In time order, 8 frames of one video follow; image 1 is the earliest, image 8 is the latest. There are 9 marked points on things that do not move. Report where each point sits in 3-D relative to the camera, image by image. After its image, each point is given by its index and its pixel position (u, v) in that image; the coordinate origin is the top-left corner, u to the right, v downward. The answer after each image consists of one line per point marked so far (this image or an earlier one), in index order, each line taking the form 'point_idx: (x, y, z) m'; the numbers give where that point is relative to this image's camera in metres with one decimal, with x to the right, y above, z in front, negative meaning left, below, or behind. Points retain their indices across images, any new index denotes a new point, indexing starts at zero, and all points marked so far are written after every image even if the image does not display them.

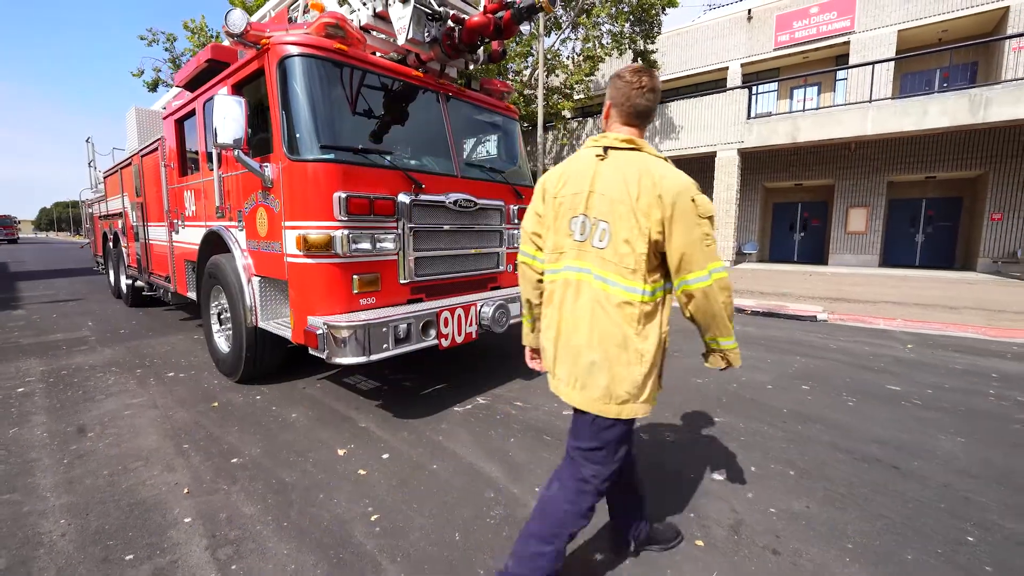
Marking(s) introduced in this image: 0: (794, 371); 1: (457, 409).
0: (+3.2, -0.9, +5.0) m
1: (-0.5, -1.1, +3.9) m
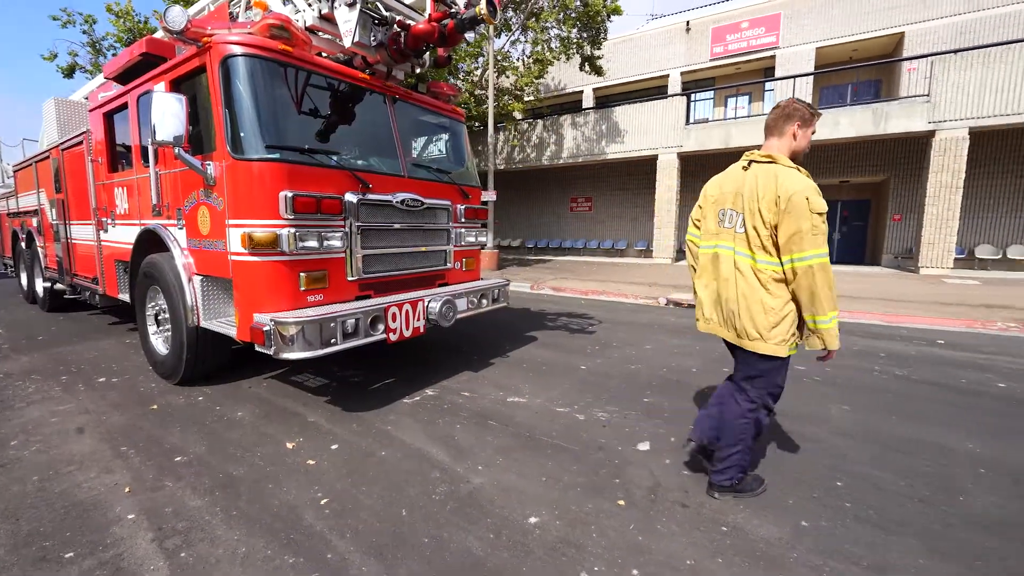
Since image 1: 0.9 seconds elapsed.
0: (+2.6, -0.9, +5.5) m
1: (-1.0, -1.1, +4.0) m
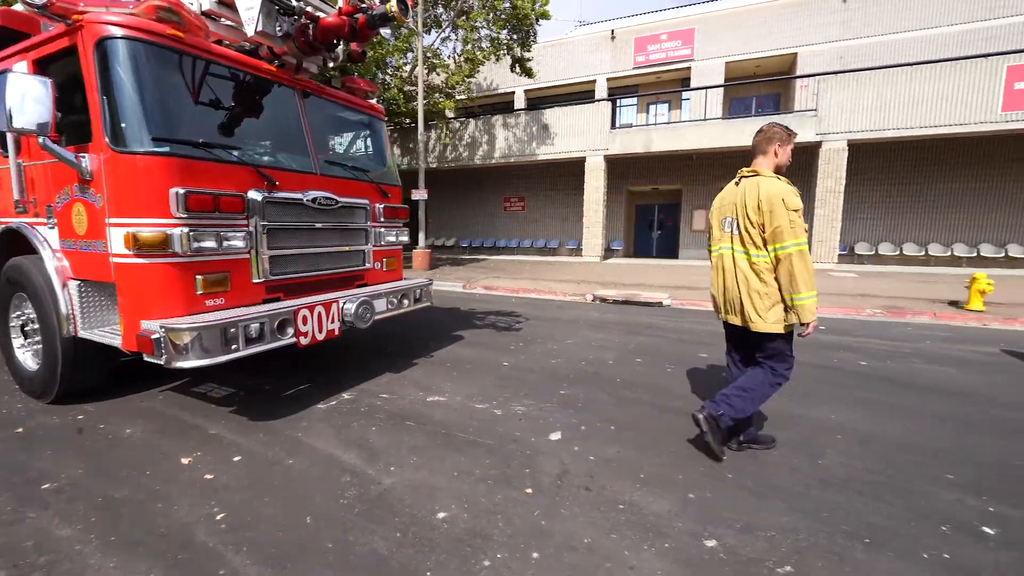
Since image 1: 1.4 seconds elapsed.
0: (+1.6, -0.8, +5.8) m
1: (-1.7, -1.1, +3.9) m
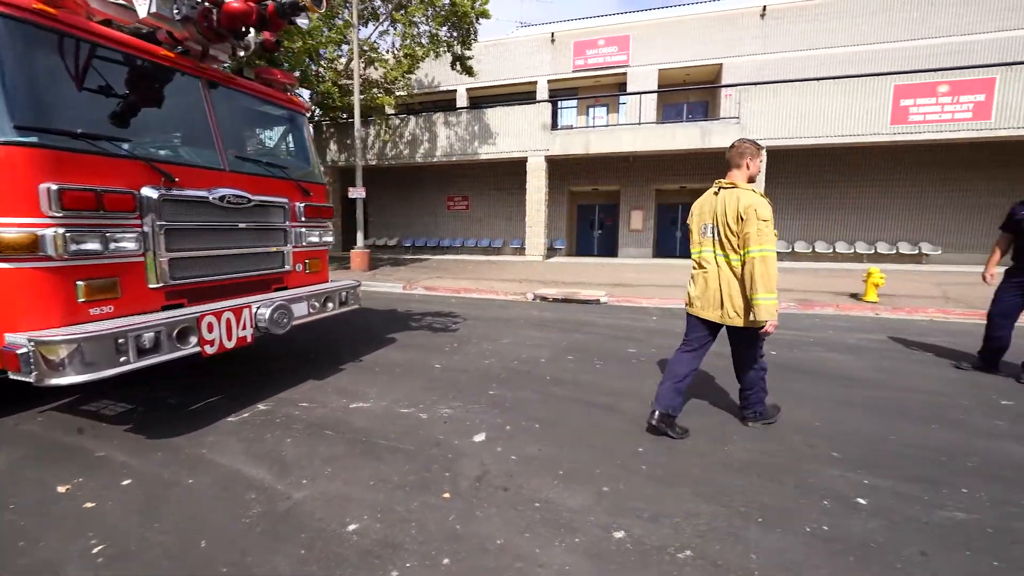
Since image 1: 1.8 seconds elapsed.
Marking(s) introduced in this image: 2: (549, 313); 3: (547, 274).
0: (+0.7, -0.8, +6.0) m
1: (-2.4, -1.1, +3.6) m
2: (+0.8, -0.5, +8.8) m
3: (+1.2, +0.5, +15.1) m
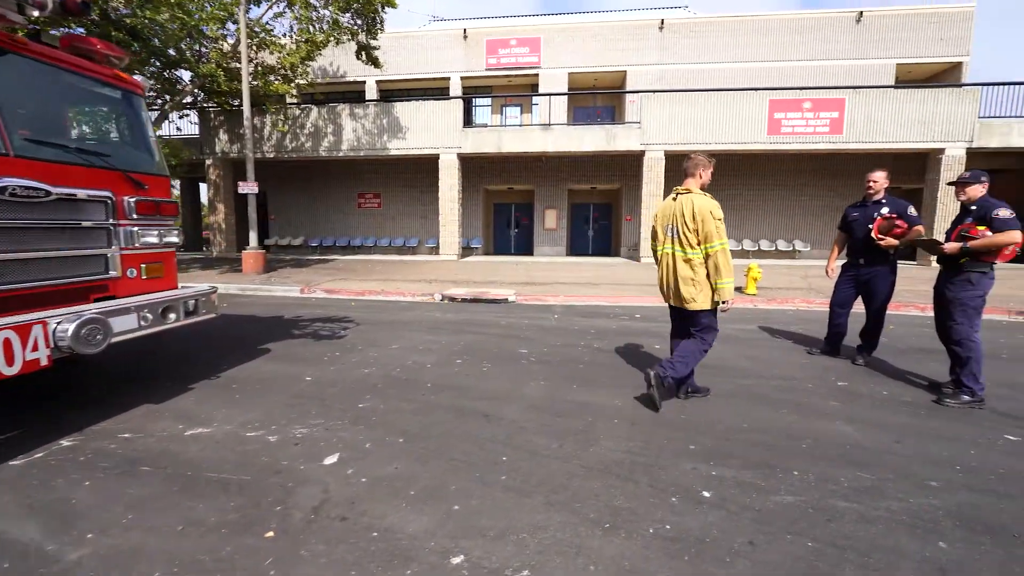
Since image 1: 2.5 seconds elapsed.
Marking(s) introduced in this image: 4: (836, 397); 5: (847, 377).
0: (-0.7, -0.8, +5.8) m
1: (-3.4, -1.2, +2.9) m
2: (-1.2, -0.5, +8.6) m
3: (-1.8, +0.5, +14.9) m
4: (+3.1, -1.1, +4.2) m
5: (+3.7, -1.0, +4.8) m
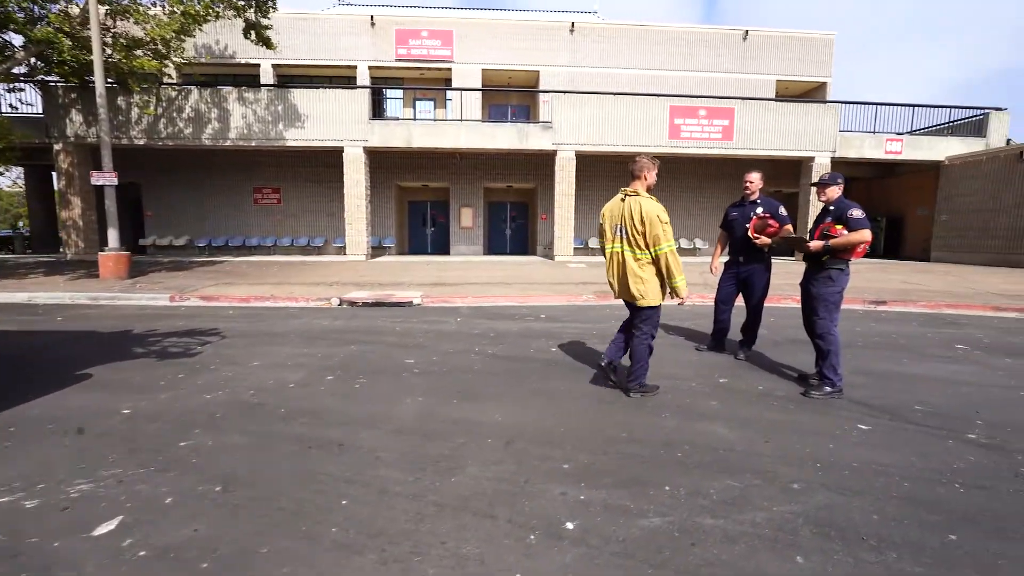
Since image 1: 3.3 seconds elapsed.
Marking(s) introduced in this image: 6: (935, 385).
0: (-2.1, -0.9, +5.1) m
1: (-4.3, -1.3, +1.9) m
2: (-3.1, -0.6, +7.8) m
3: (-4.7, +0.4, +13.9) m
4: (+2.0, -1.0, +4.2) m
5: (+2.4, -1.0, +4.9) m
6: (+4.3, -1.0, +4.4) m
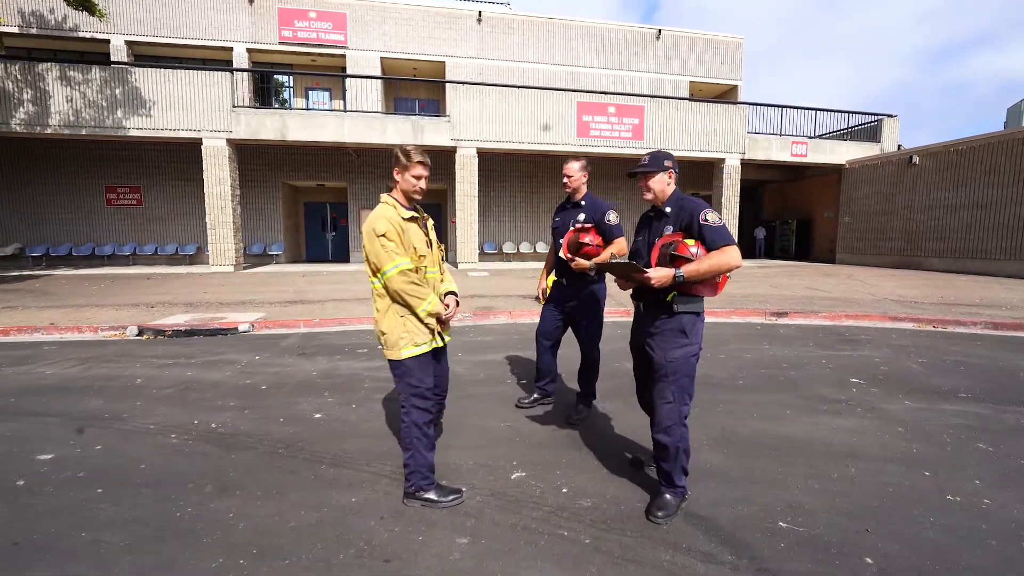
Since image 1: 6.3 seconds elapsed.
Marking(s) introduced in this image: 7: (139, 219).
0: (-4.3, -1.3, +3.0) m
1: (-6.1, -1.7, -0.5) m
2: (-5.6, -1.0, +5.6) m
3: (-8.0, -0.1, +11.4) m
4: (-0.2, -1.3, +2.5) m
5: (+0.2, -1.2, +3.3) m
6: (+2.1, -1.2, +3.0) m
7: (-15.8, +2.9, +18.1) m
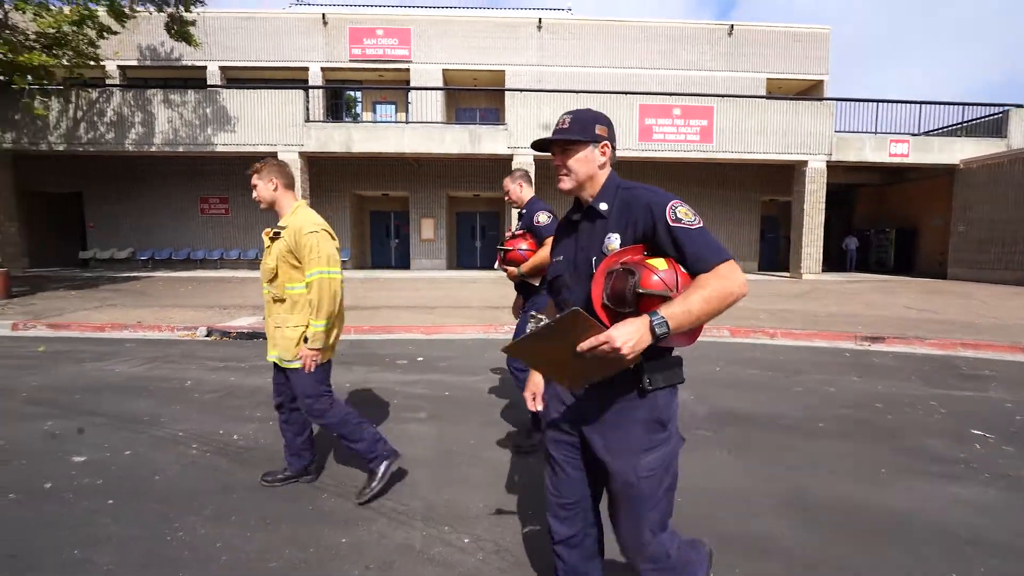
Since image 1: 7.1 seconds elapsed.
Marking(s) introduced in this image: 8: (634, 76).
0: (-4.2, -1.3, +3.2) m
1: (-6.4, -1.7, 0.0) m
2: (-5.1, -1.1, +6.0) m
3: (-6.6, -0.2, +12.1) m
4: (-0.1, -1.4, +2.2) m
5: (+0.3, -1.4, +2.8) m
6: (+2.2, -1.4, +2.3) m
7: (-13.3, +2.8, +19.9) m
8: (+5.6, +9.6, +19.4) m
